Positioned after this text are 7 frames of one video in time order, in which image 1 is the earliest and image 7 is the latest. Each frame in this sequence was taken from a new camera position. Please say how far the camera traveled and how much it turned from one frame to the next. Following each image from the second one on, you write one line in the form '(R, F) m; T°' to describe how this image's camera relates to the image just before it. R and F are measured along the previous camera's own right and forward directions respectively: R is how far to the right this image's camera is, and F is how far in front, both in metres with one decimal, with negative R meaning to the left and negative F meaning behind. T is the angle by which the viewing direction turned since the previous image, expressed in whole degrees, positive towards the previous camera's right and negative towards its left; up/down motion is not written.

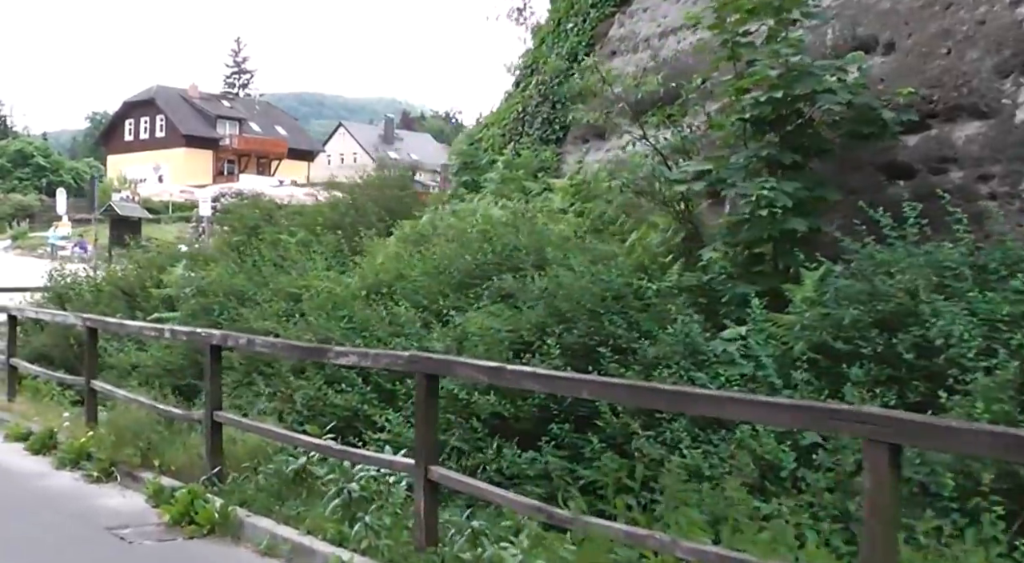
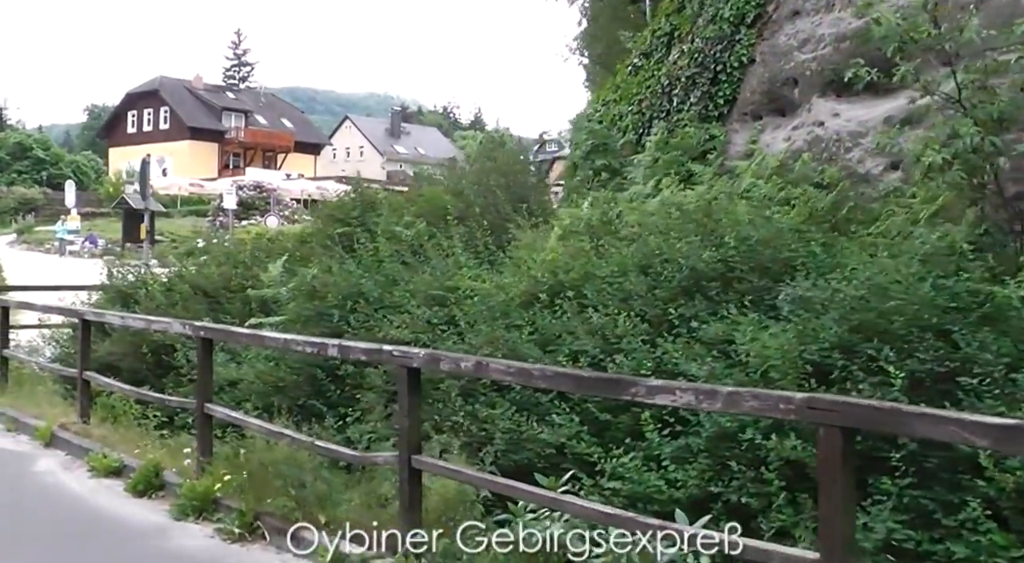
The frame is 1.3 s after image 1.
(-1.7, +1.8) m; 0°
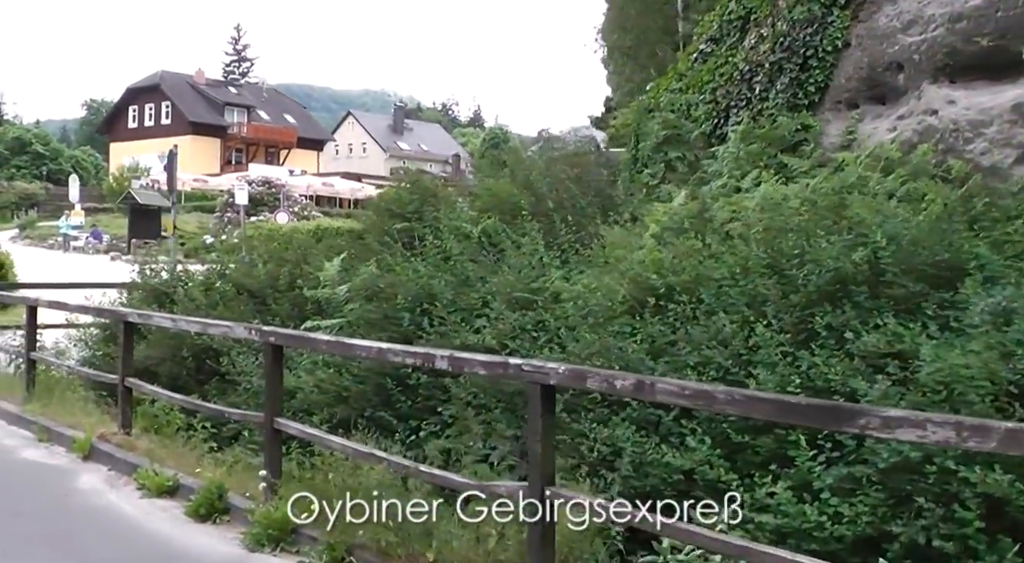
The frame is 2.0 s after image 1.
(-0.8, +0.8) m; 0°
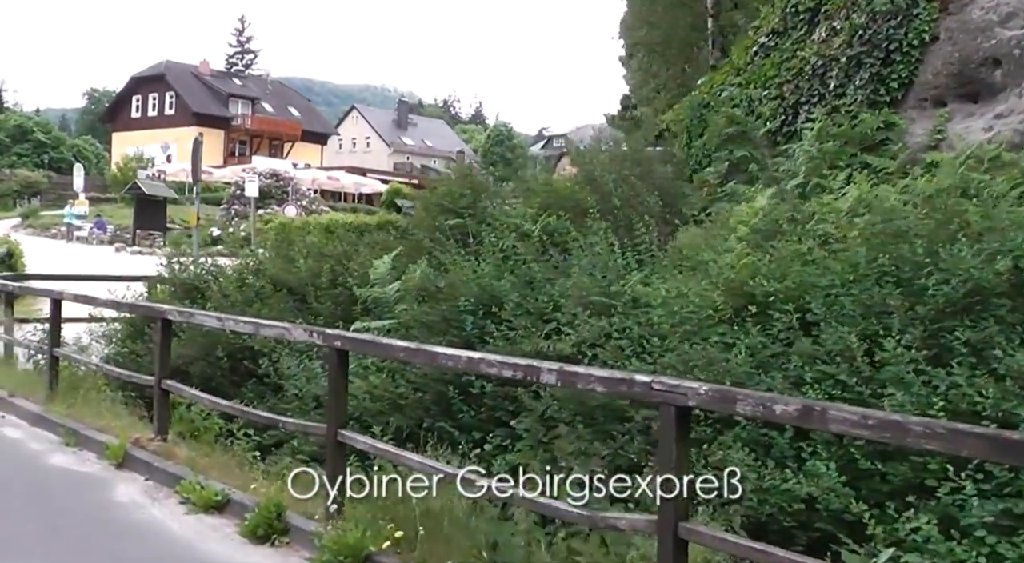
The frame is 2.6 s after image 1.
(-0.6, +0.6) m; 0°
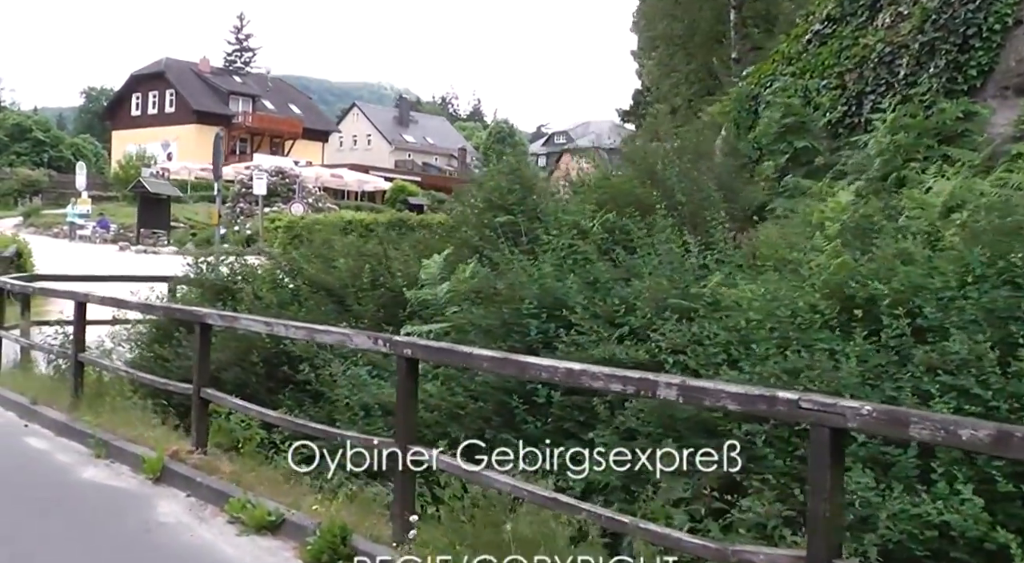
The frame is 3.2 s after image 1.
(-0.5, +0.5) m; 0°
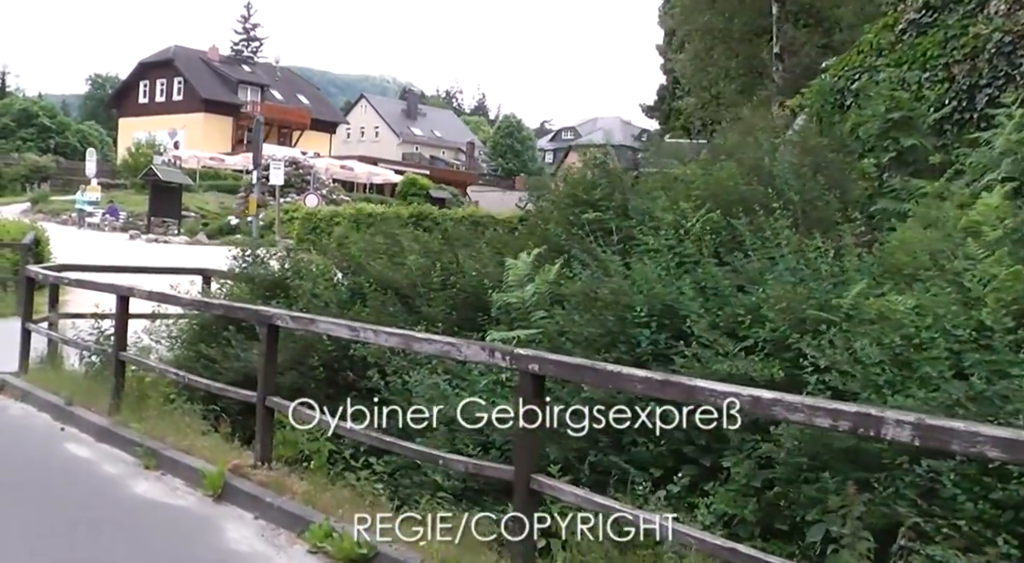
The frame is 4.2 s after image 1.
(-0.7, +0.7) m; 0°
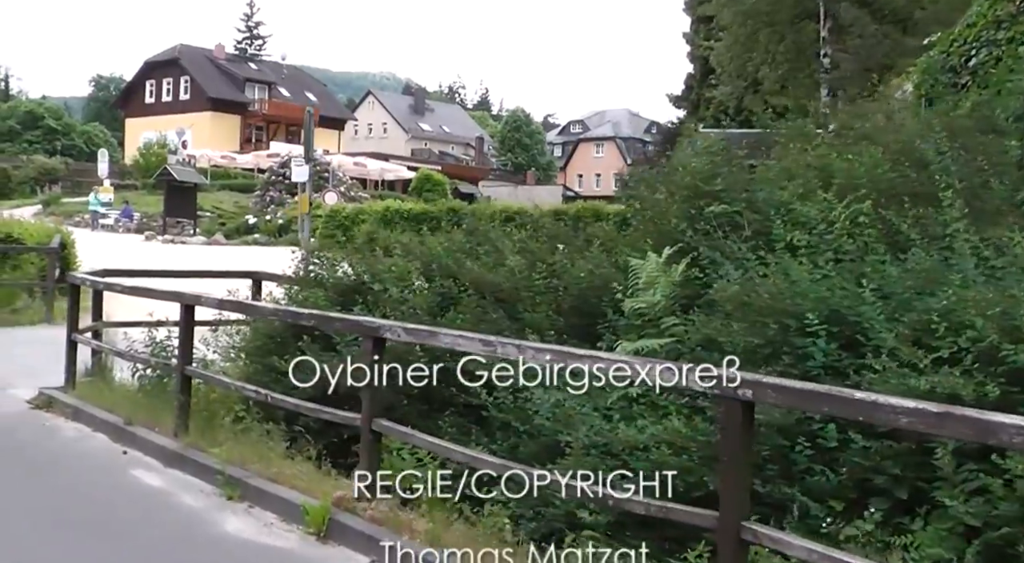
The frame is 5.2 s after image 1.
(-0.8, +0.8) m; 0°
